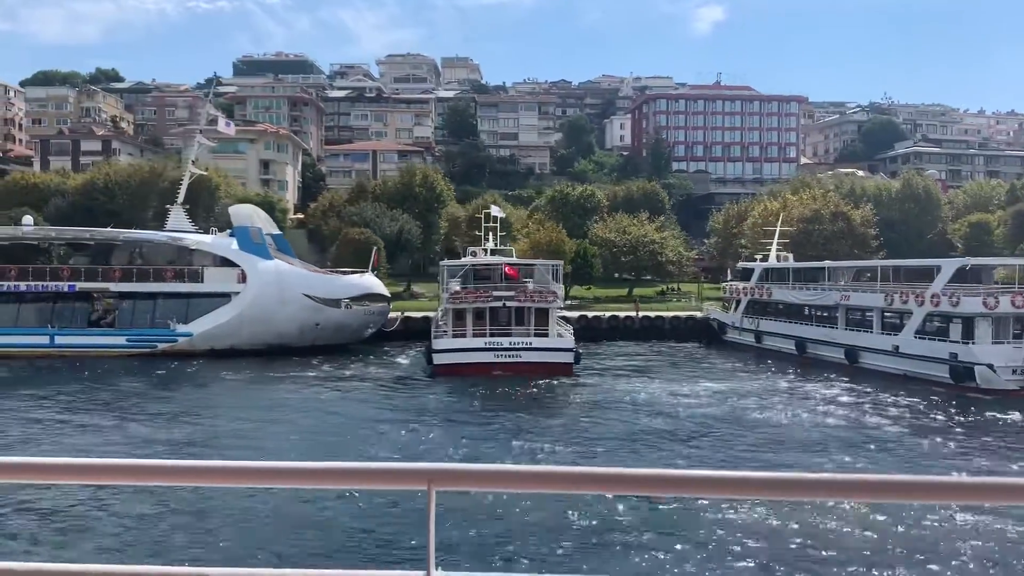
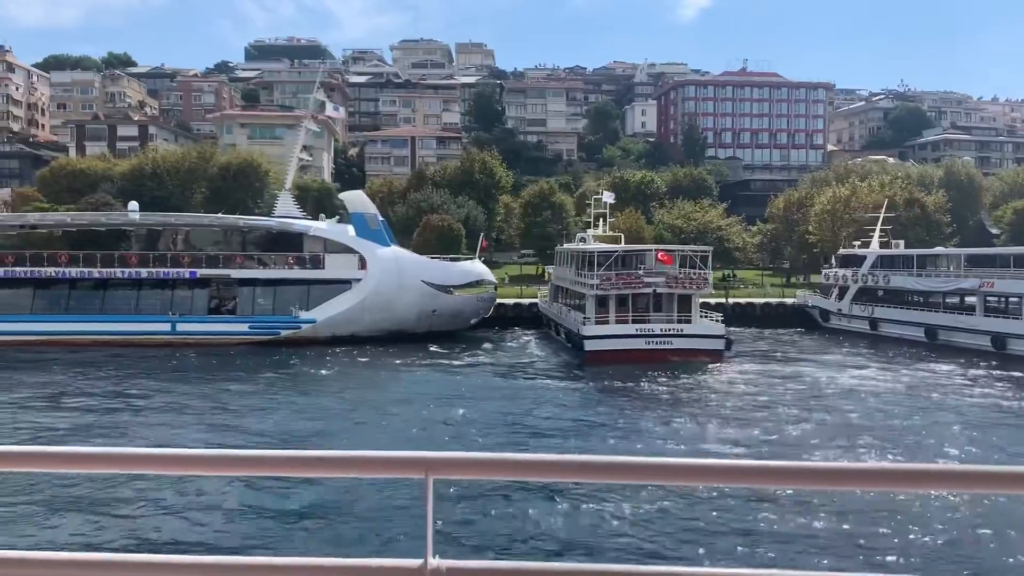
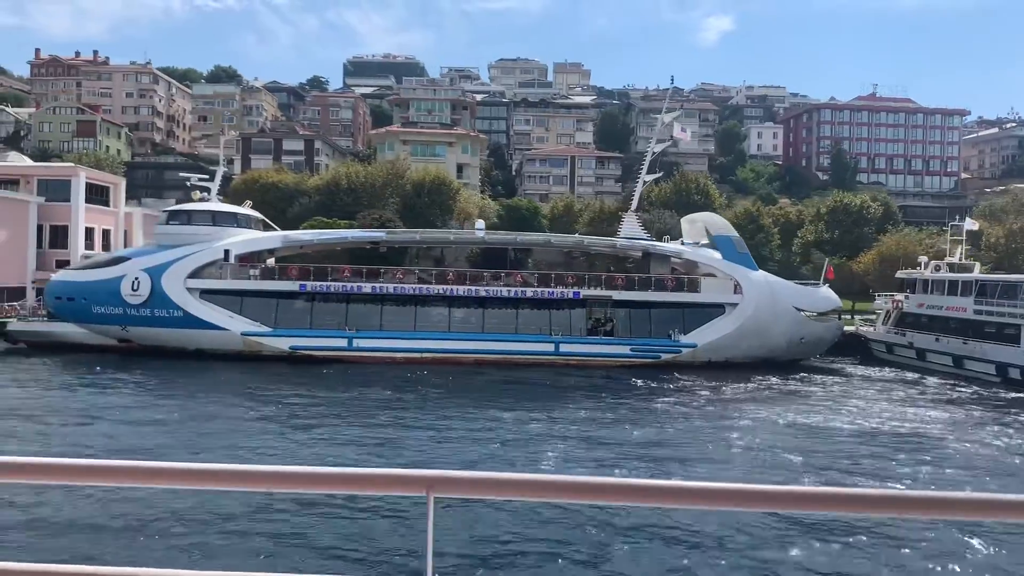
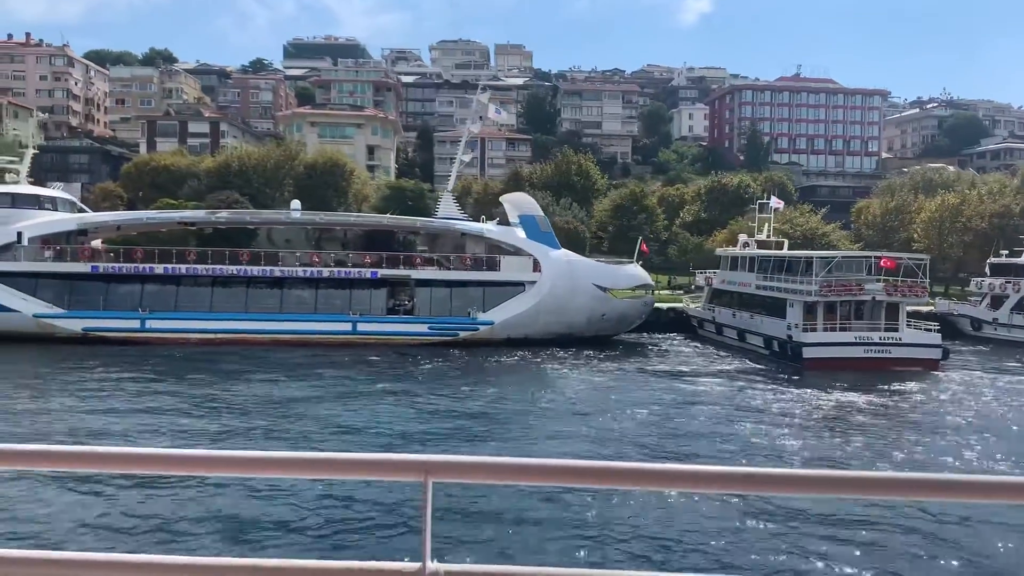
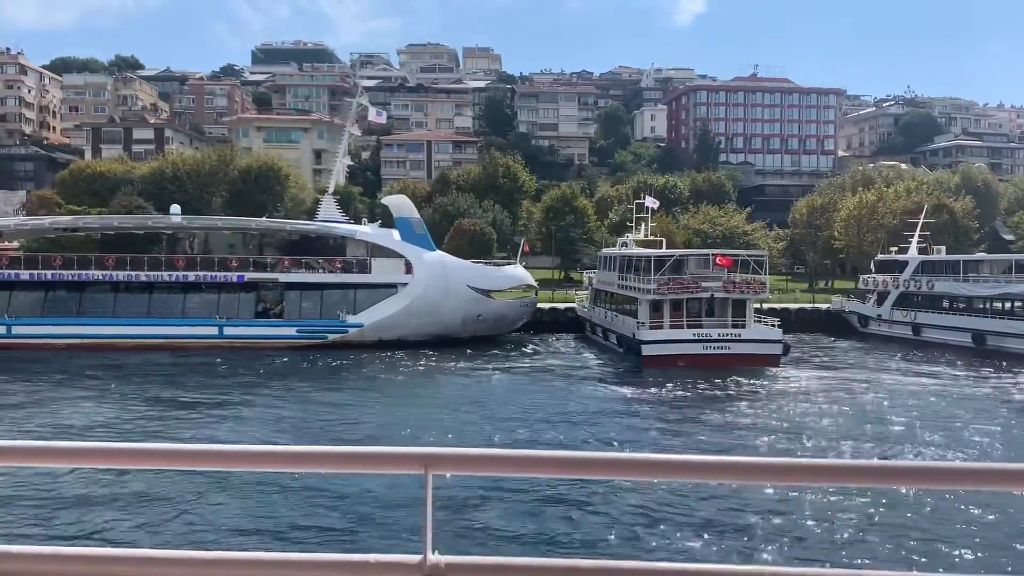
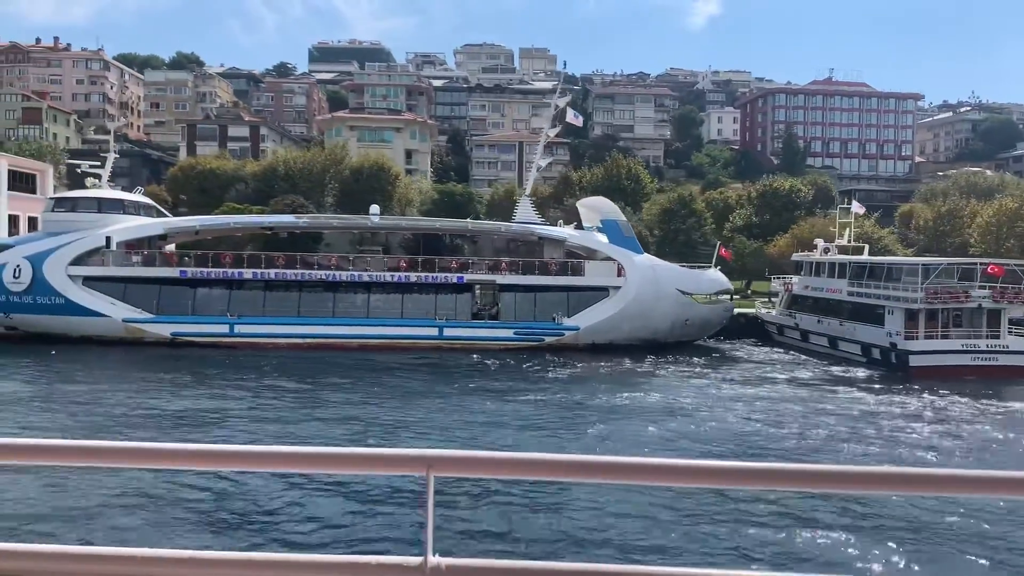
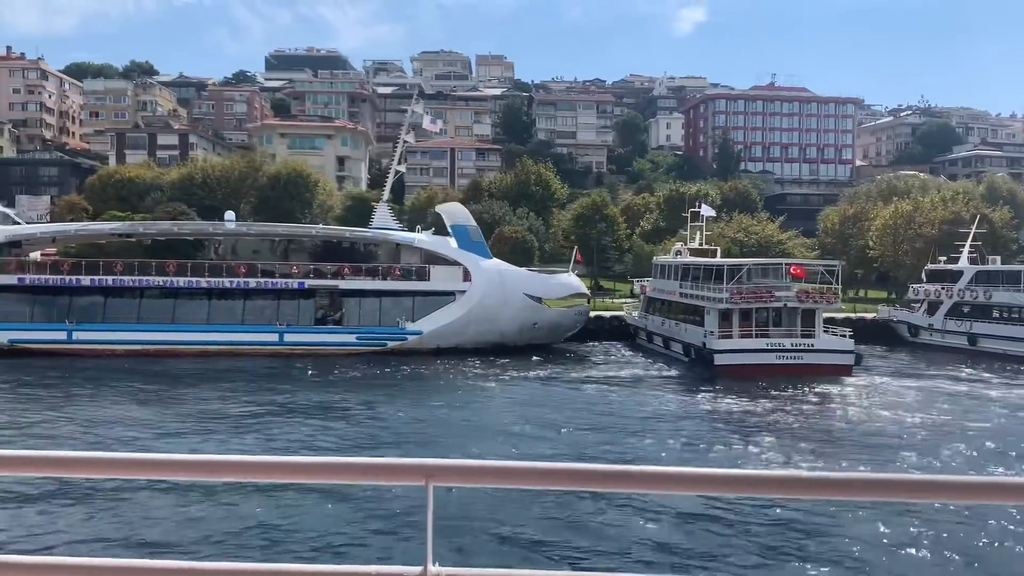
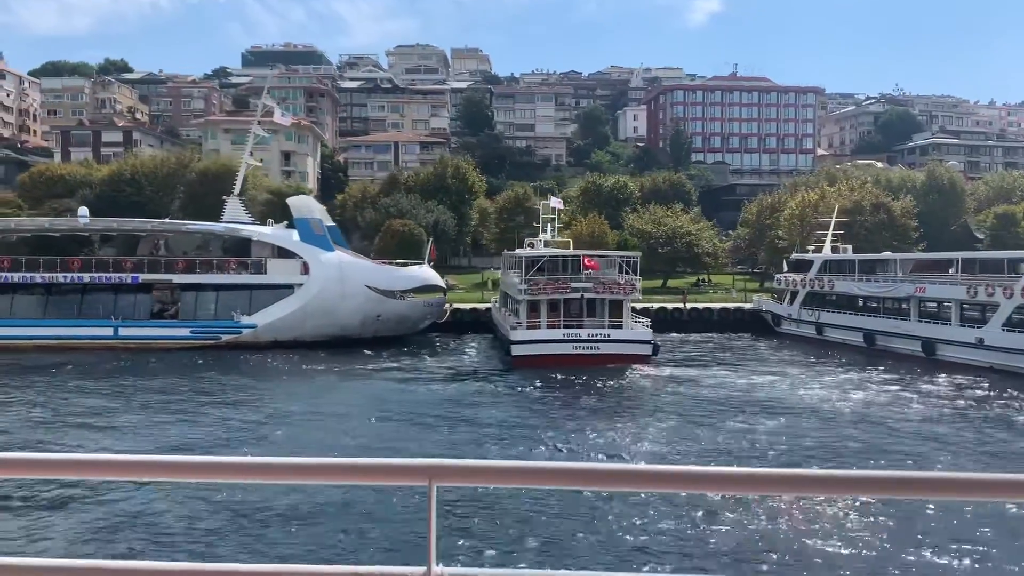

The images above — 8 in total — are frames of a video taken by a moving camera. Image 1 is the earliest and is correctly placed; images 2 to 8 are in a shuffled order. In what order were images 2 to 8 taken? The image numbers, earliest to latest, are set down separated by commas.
8, 2, 5, 7, 4, 6, 3
